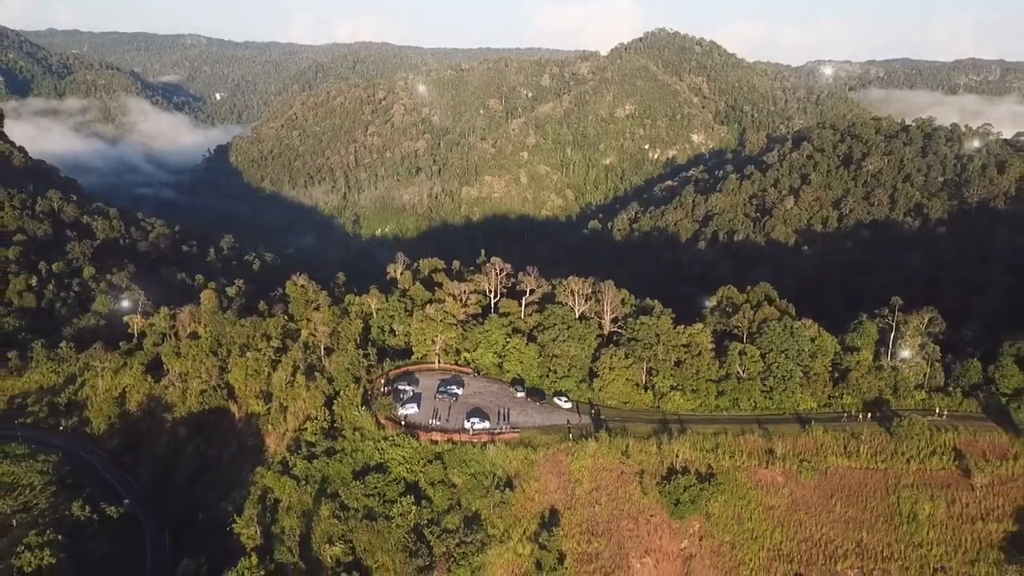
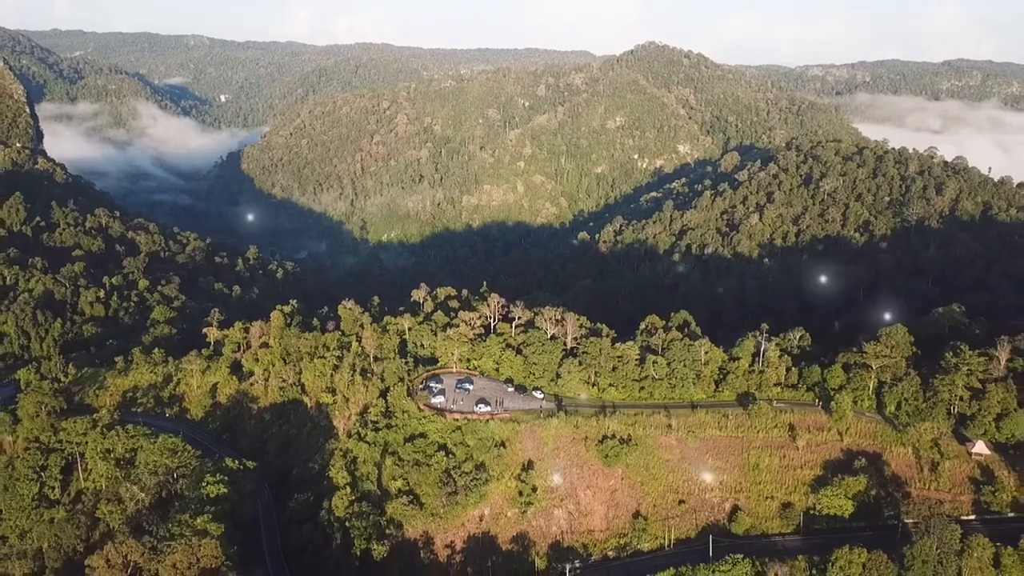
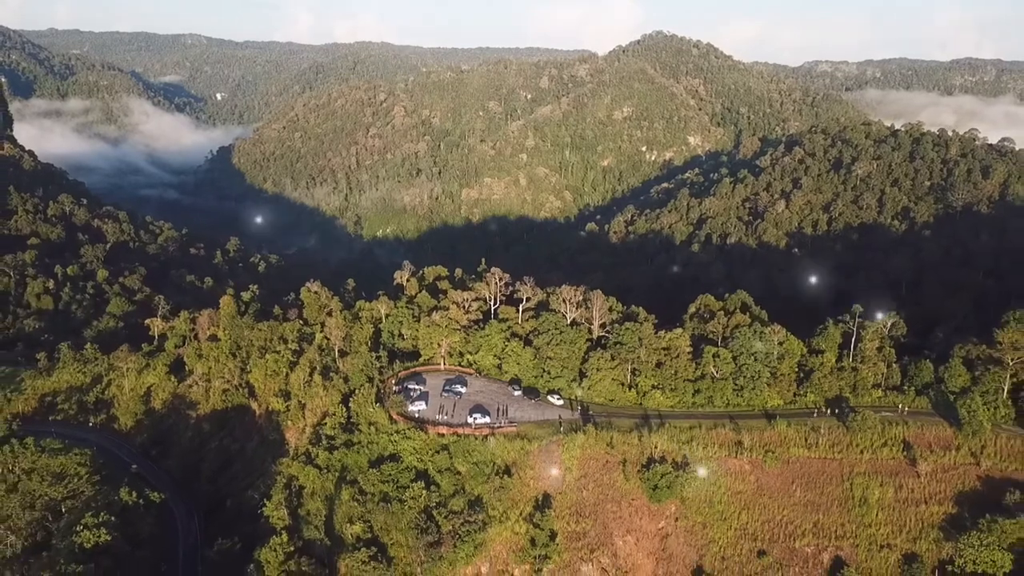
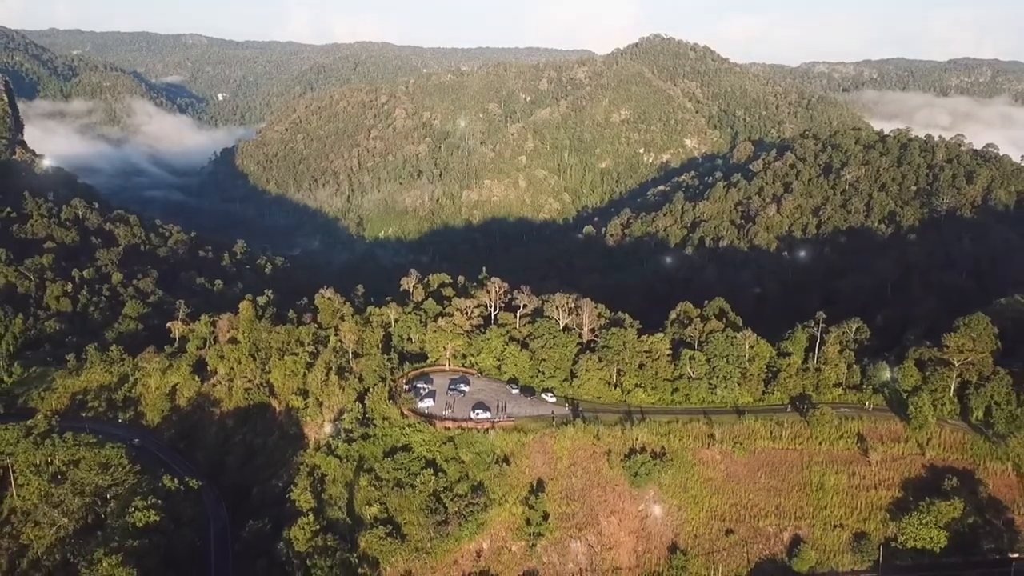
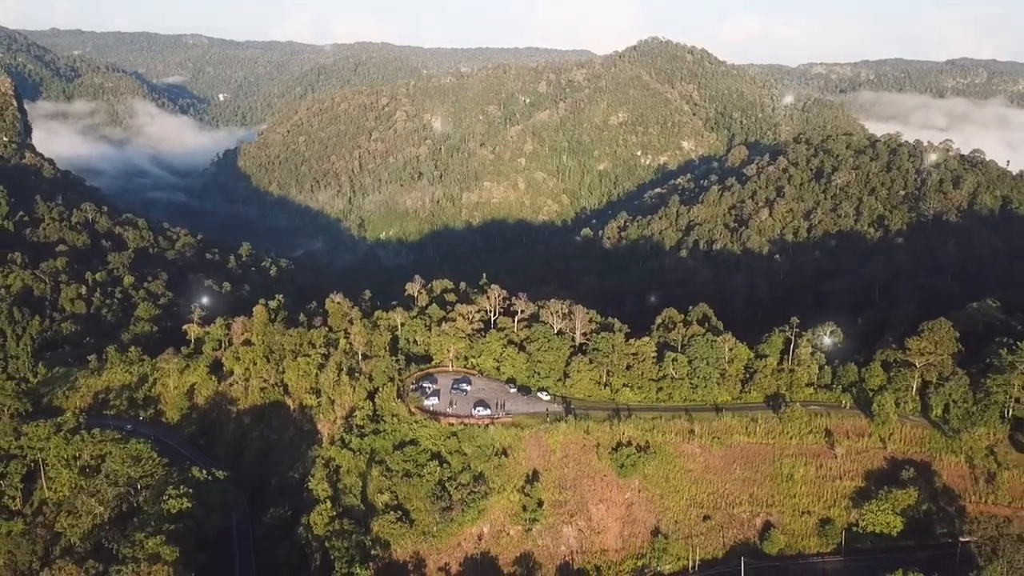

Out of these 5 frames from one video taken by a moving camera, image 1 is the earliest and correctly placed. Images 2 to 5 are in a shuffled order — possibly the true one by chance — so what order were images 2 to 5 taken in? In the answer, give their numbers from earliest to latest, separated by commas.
3, 4, 5, 2
